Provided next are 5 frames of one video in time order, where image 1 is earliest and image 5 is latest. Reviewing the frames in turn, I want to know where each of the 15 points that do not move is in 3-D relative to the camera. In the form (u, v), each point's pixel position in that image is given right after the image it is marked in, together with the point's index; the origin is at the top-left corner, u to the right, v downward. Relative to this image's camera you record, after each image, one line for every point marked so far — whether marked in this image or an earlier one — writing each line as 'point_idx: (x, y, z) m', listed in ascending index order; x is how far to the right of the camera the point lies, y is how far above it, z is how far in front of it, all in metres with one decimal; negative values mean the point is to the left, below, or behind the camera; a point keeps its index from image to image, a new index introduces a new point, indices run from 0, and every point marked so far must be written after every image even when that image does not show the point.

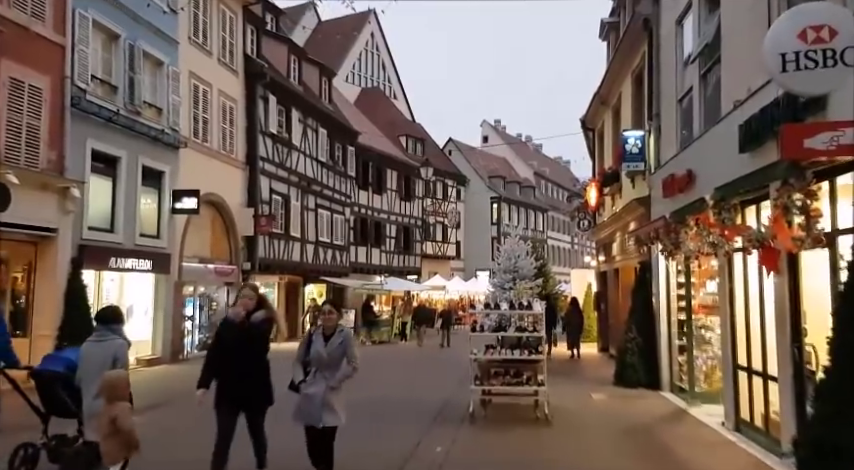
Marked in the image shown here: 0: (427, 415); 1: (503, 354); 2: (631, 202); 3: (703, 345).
0: (0.0, -2.5, +12.2) m
1: (+1.0, -1.6, +11.9) m
2: (+3.8, +0.6, +16.5) m
3: (+4.1, -1.6, +13.2) m
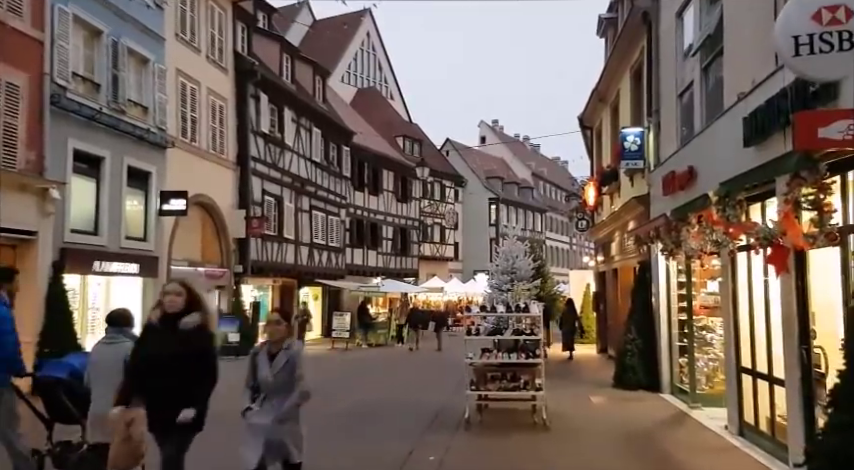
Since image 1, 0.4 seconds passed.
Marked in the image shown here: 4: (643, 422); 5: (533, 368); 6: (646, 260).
0: (-0.1, -2.5, +11.7) m
1: (+0.9, -1.6, +11.5) m
2: (+3.7, +0.6, +16.0) m
3: (+4.0, -1.6, +12.7) m
4: (+2.8, -2.5, +11.5) m
5: (+1.4, -1.8, +11.5) m
6: (+3.7, -0.4, +14.7) m
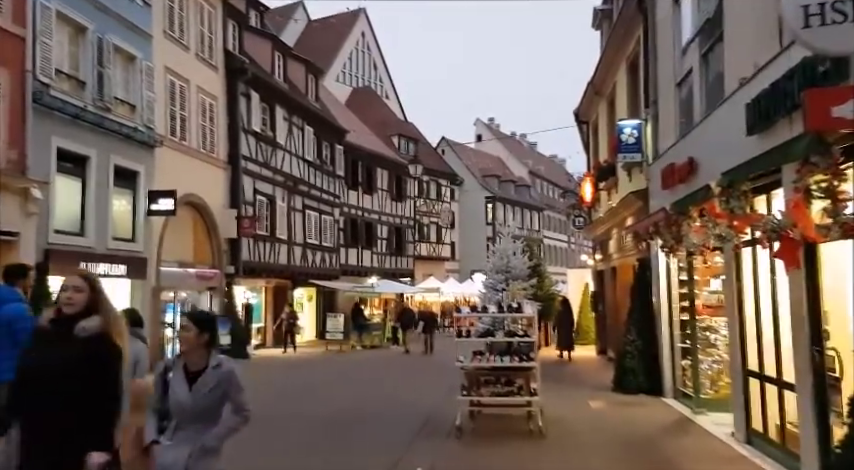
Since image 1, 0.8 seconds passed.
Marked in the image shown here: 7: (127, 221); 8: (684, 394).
0: (-0.2, -2.5, +11.3) m
1: (+0.8, -1.6, +11.1) m
2: (+3.6, +0.7, +15.6) m
3: (+3.9, -1.5, +12.4) m
4: (+2.7, -2.4, +11.1) m
5: (+1.3, -1.7, +11.2) m
6: (+3.6, -0.4, +14.4) m
7: (-6.3, +0.3, +18.4) m
8: (+3.8, -2.3, +13.0) m
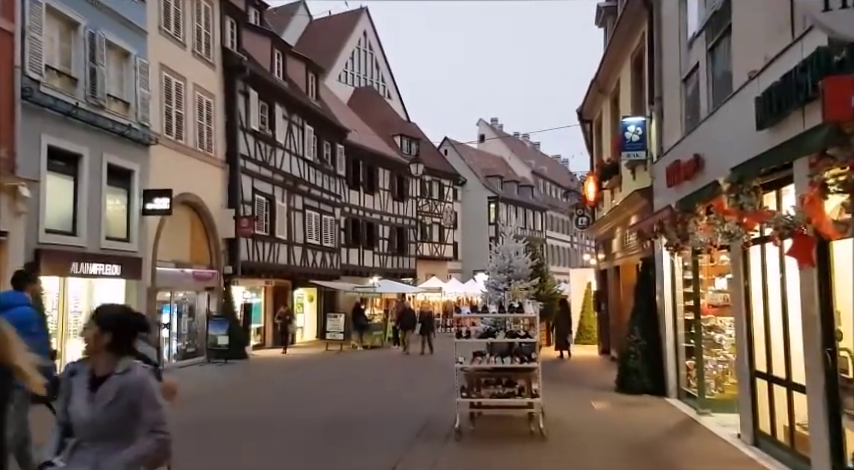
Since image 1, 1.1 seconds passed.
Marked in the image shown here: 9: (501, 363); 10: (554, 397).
0: (-0.2, -2.5, +11.0) m
1: (+0.8, -1.6, +10.7) m
2: (+3.6, +0.7, +15.3) m
3: (+3.9, -1.5, +12.0) m
4: (+2.7, -2.4, +10.7) m
5: (+1.2, -1.7, +10.8) m
6: (+3.6, -0.4, +14.0) m
7: (-6.3, +0.3, +18.0) m
8: (+3.8, -2.3, +12.7) m
9: (+0.9, -1.6, +10.7) m
10: (+2.0, -2.6, +14.1) m
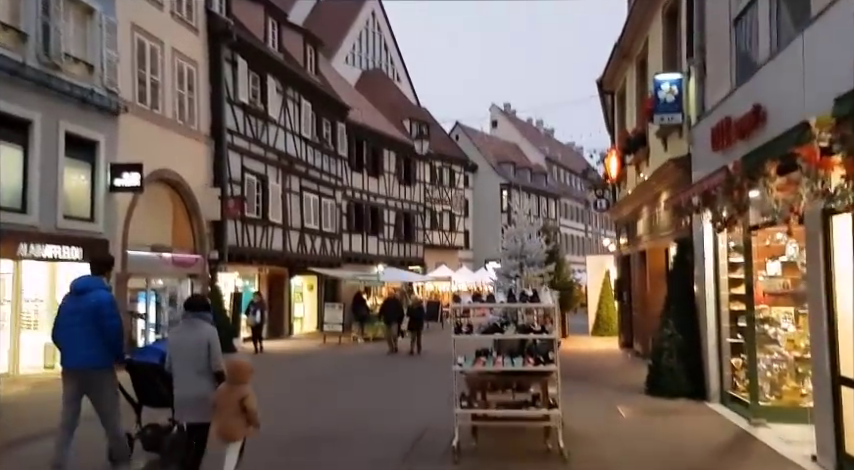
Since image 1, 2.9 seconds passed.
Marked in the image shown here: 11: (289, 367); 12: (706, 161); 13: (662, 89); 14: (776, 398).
0: (-0.3, -2.2, +8.9) m
1: (+0.7, -1.3, +8.7) m
2: (+3.5, +1.0, +13.1) m
3: (+3.8, -1.2, +9.9) m
4: (+2.6, -2.1, +8.6) m
5: (+1.2, -1.4, +8.7) m
6: (+3.5, 0.0, +11.9) m
7: (-6.2, +0.7, +16.0) m
8: (+3.7, -2.0, +10.5) m
9: (+0.8, -1.3, +8.6) m
10: (+2.0, -2.3, +12.0) m
11: (-2.9, -2.8, +18.4) m
12: (+3.5, +0.9, +10.9) m
13: (+3.3, +2.1, +12.4) m
14: (+3.9, -1.8, +9.7) m
